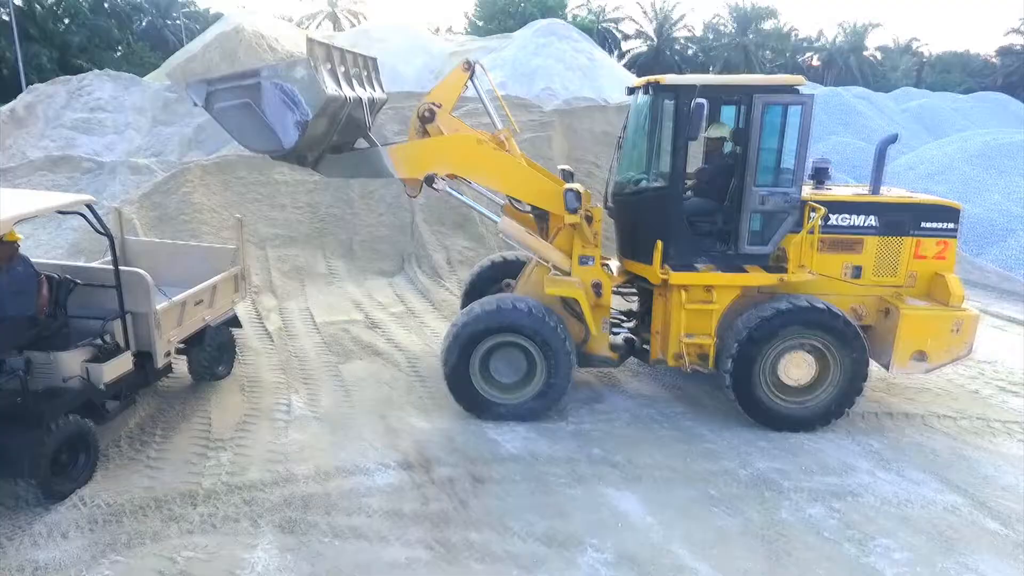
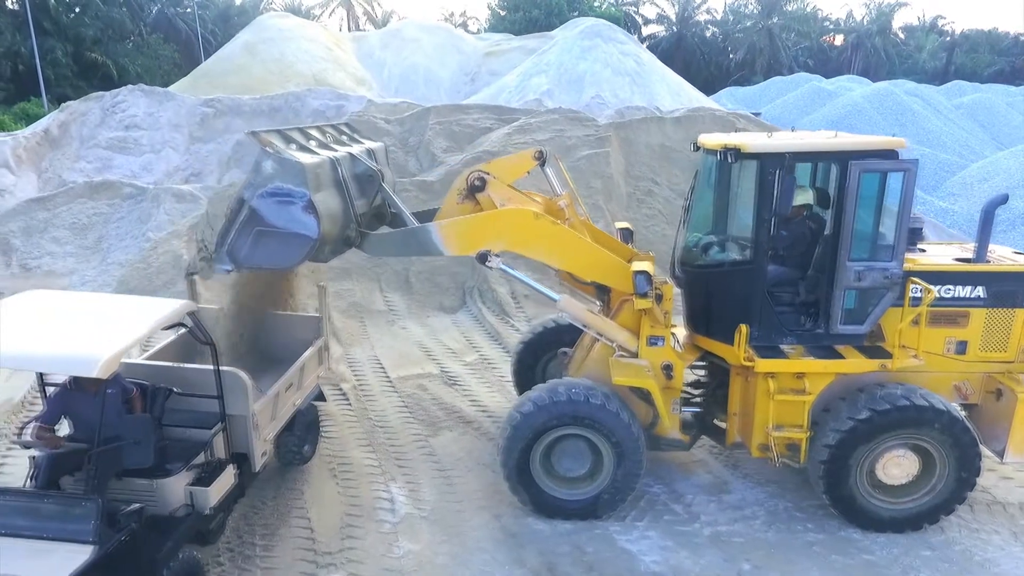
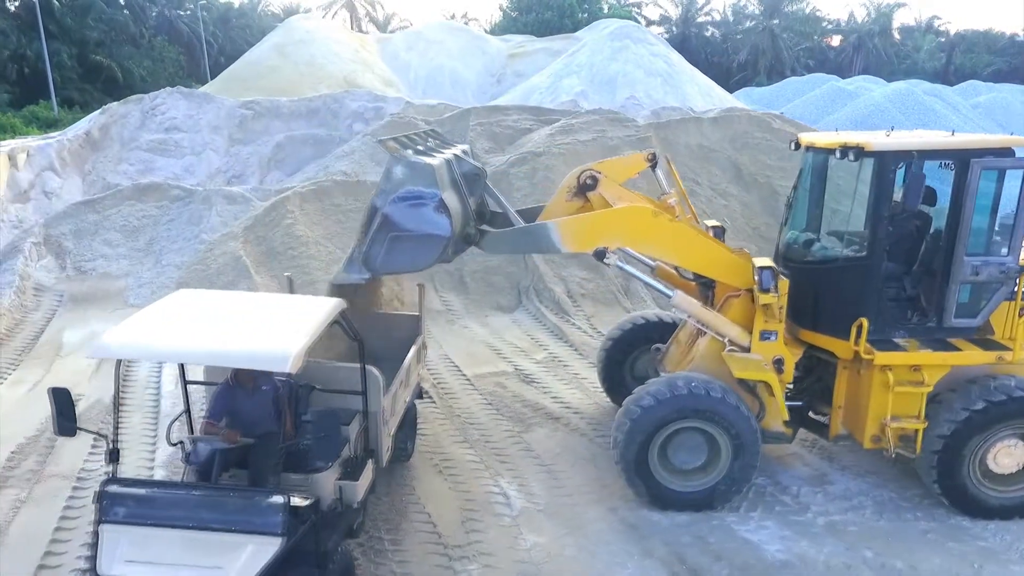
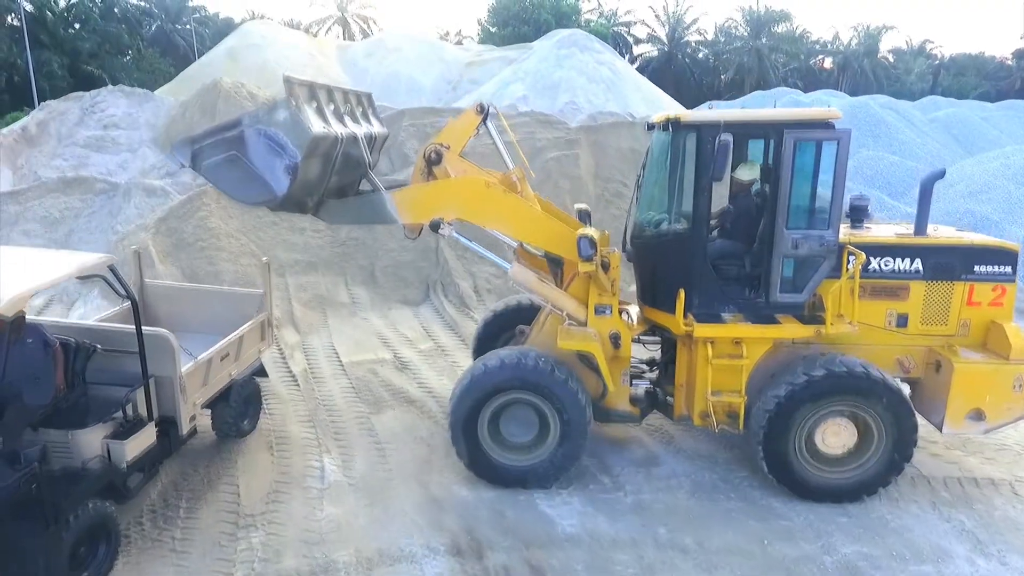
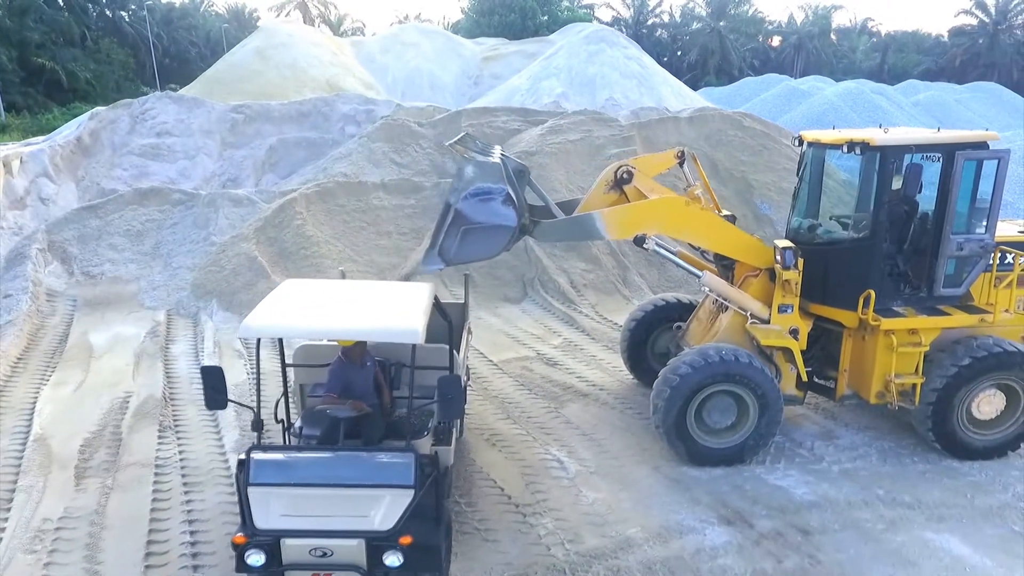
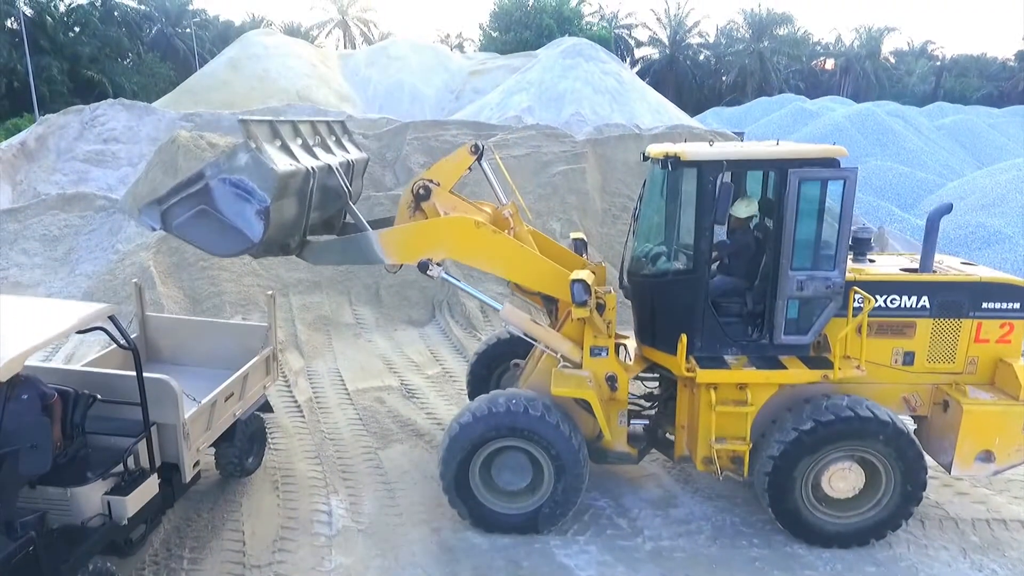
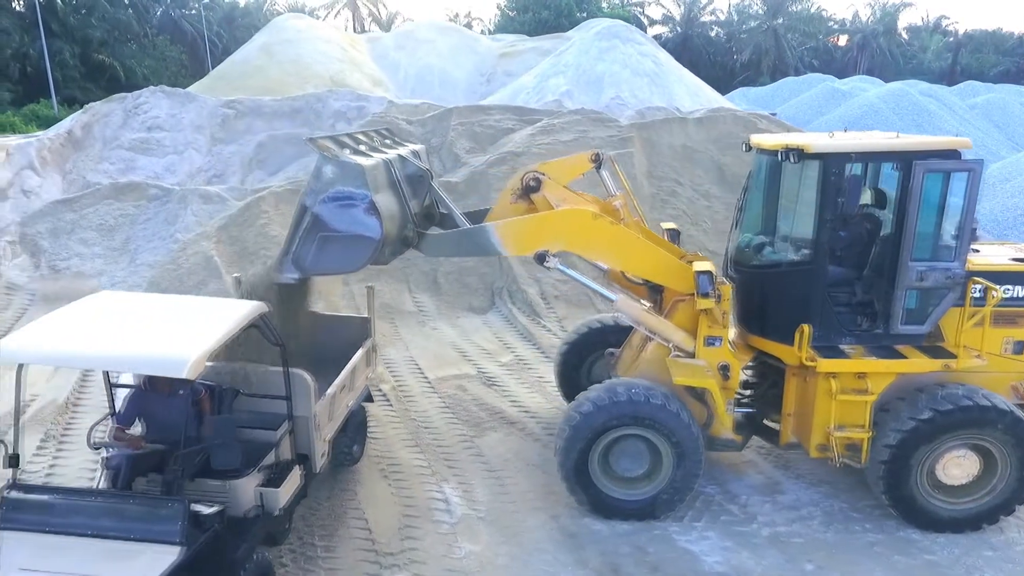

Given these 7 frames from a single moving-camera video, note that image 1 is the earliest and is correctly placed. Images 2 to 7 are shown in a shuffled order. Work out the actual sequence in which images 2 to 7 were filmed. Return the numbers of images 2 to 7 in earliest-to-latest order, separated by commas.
4, 6, 2, 7, 3, 5
